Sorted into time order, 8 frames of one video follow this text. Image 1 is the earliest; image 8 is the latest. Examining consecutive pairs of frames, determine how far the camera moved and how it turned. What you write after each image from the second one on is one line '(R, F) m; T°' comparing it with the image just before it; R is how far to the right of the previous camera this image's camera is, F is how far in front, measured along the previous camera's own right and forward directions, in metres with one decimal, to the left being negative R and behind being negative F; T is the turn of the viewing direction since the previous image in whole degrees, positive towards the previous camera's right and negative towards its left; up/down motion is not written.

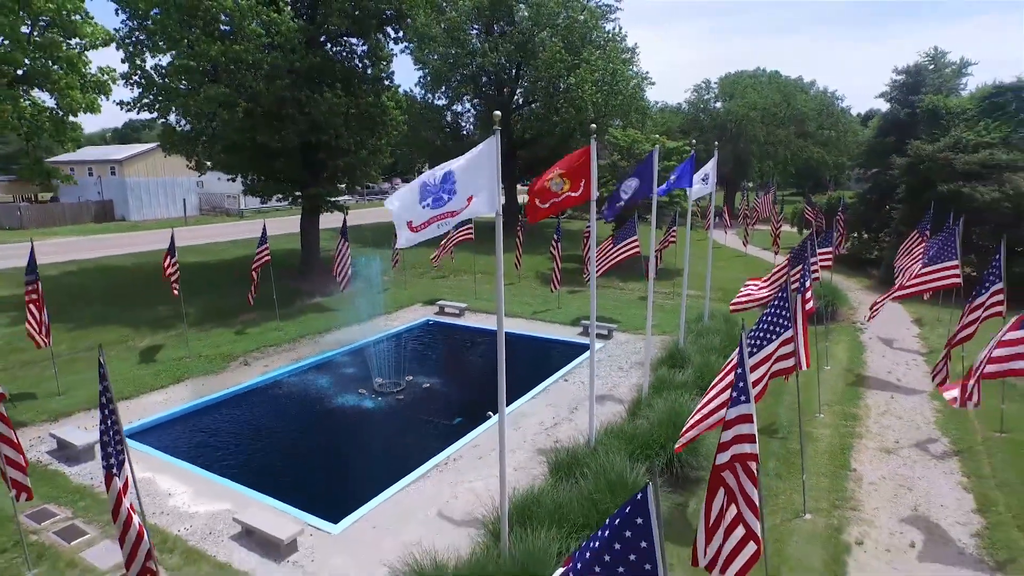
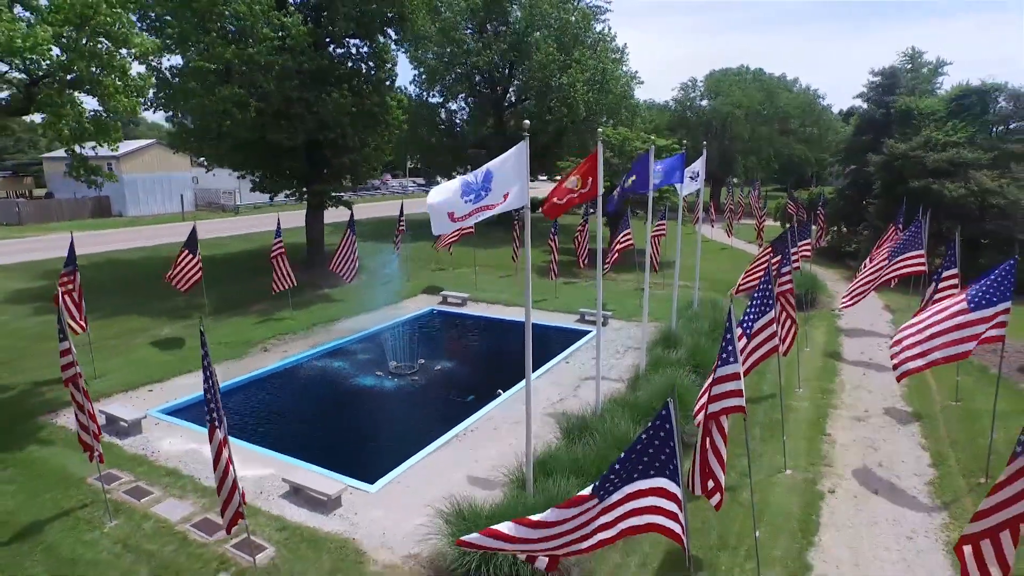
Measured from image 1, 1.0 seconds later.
(-0.5, -1.1) m; +1°
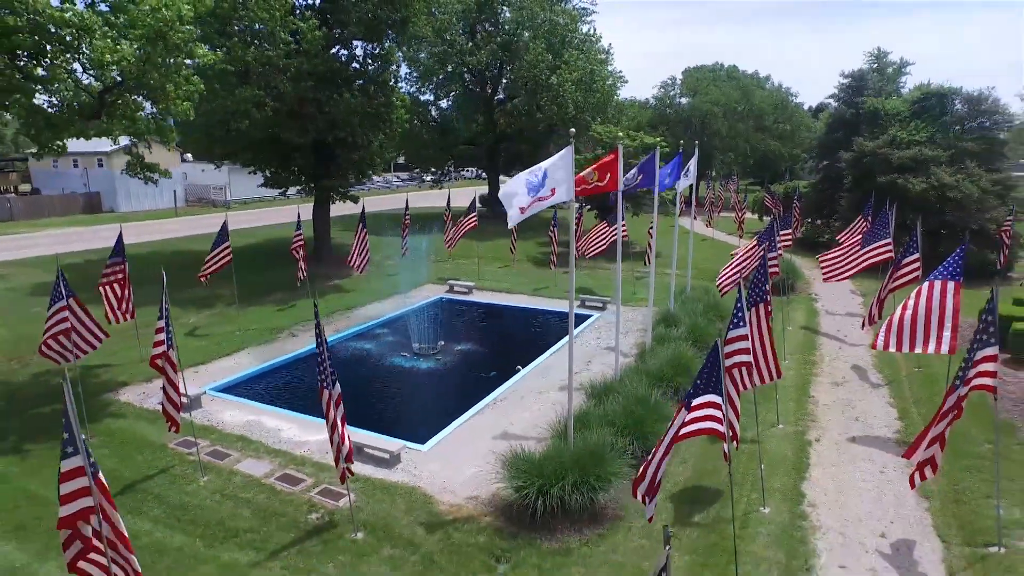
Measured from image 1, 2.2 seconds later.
(-1.0, -1.5) m; +2°
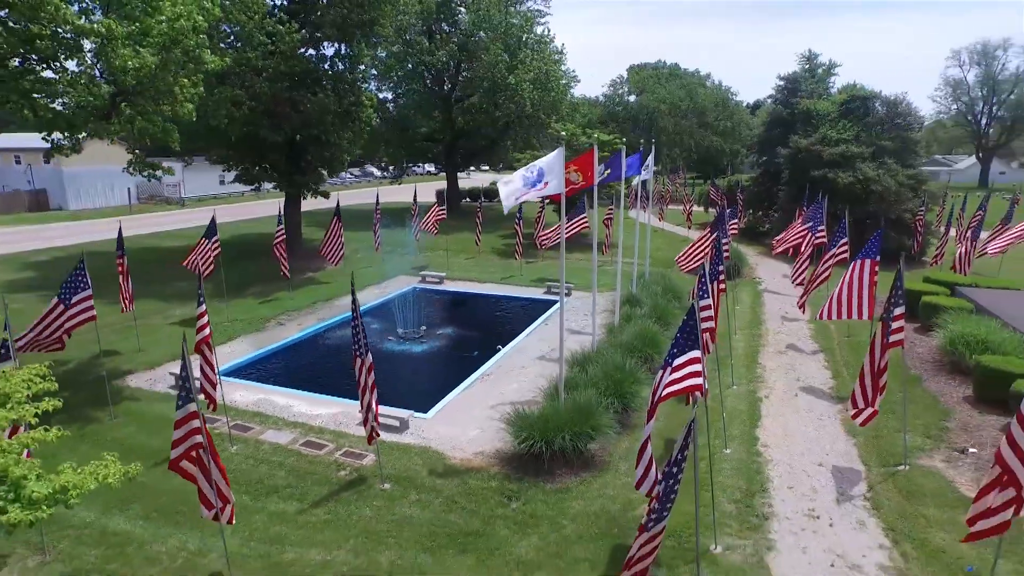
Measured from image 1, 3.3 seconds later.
(-0.9, -1.4) m; +5°
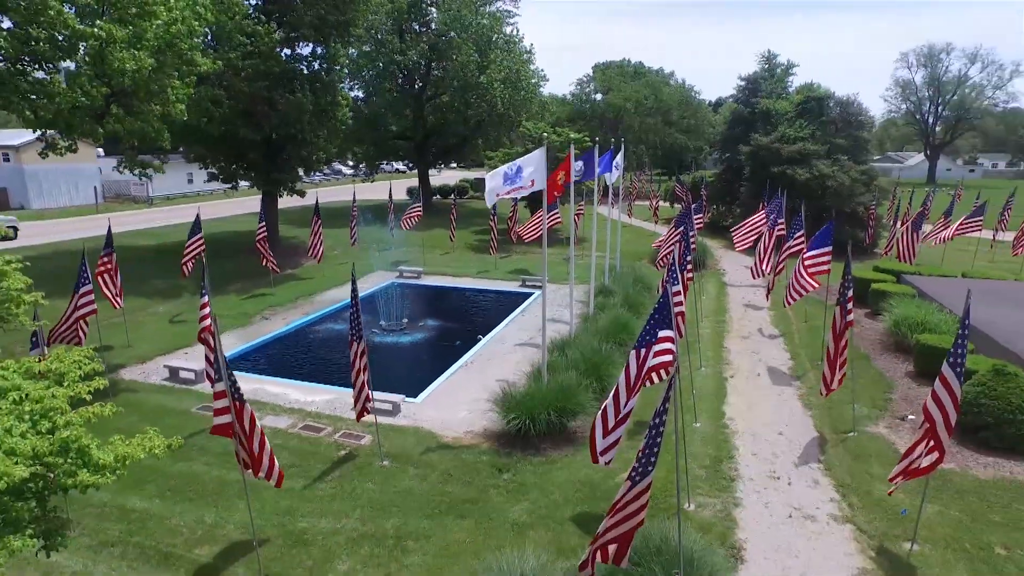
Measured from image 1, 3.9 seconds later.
(-0.3, -0.8) m; +3°
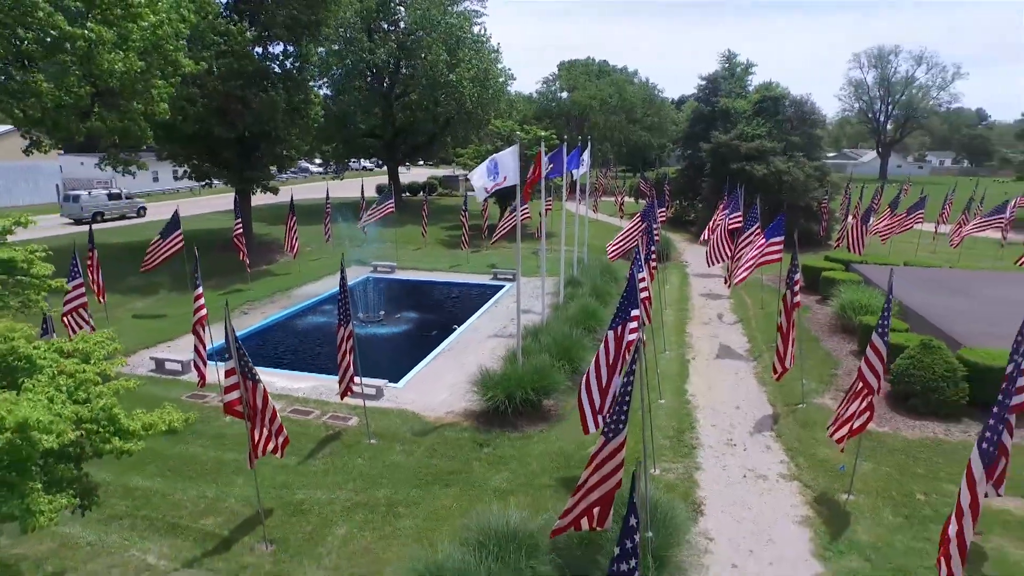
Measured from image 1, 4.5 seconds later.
(-0.2, -0.8) m; +3°
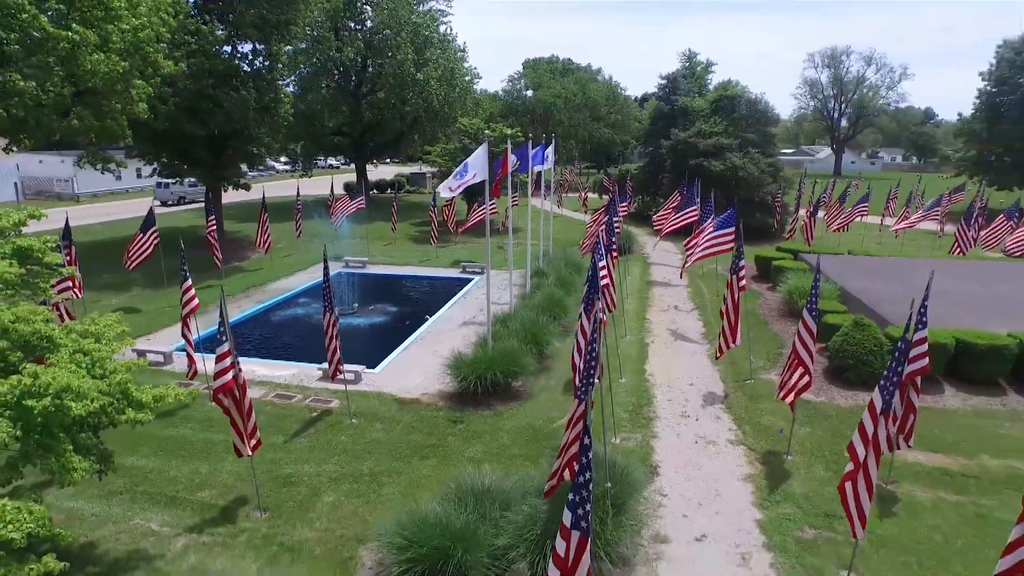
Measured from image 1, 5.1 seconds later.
(-0.1, -0.9) m; +3°
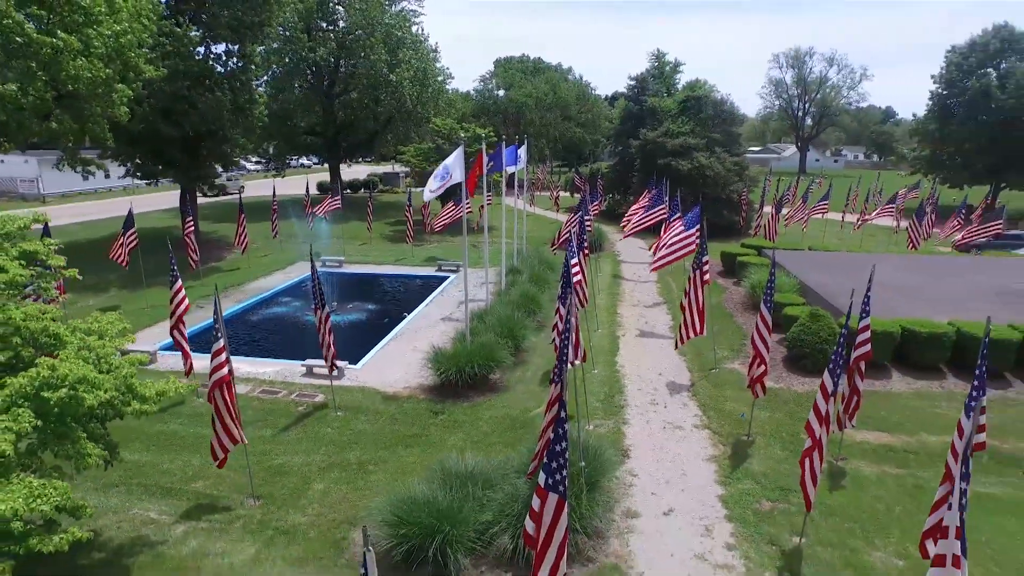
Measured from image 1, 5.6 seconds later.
(-0.1, -0.6) m; +2°
